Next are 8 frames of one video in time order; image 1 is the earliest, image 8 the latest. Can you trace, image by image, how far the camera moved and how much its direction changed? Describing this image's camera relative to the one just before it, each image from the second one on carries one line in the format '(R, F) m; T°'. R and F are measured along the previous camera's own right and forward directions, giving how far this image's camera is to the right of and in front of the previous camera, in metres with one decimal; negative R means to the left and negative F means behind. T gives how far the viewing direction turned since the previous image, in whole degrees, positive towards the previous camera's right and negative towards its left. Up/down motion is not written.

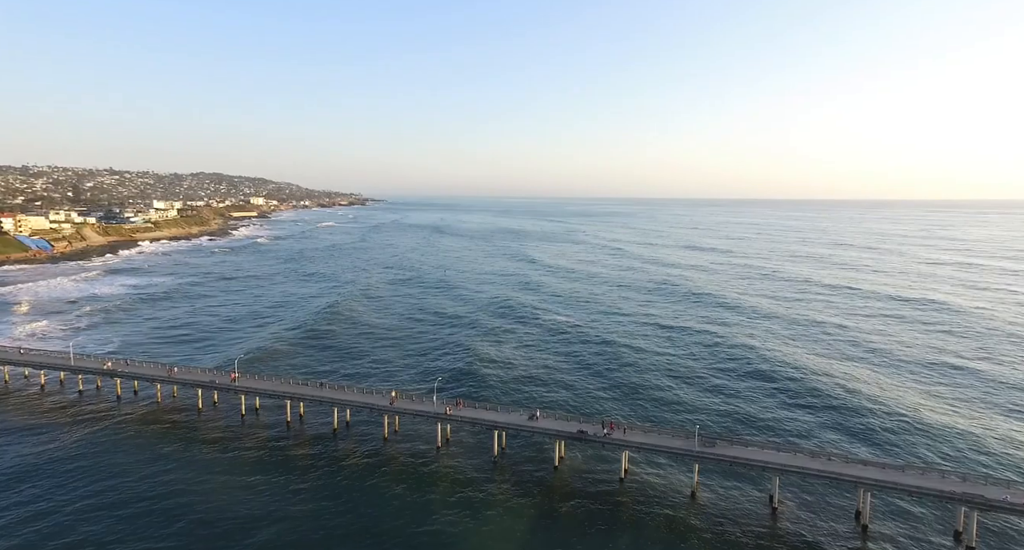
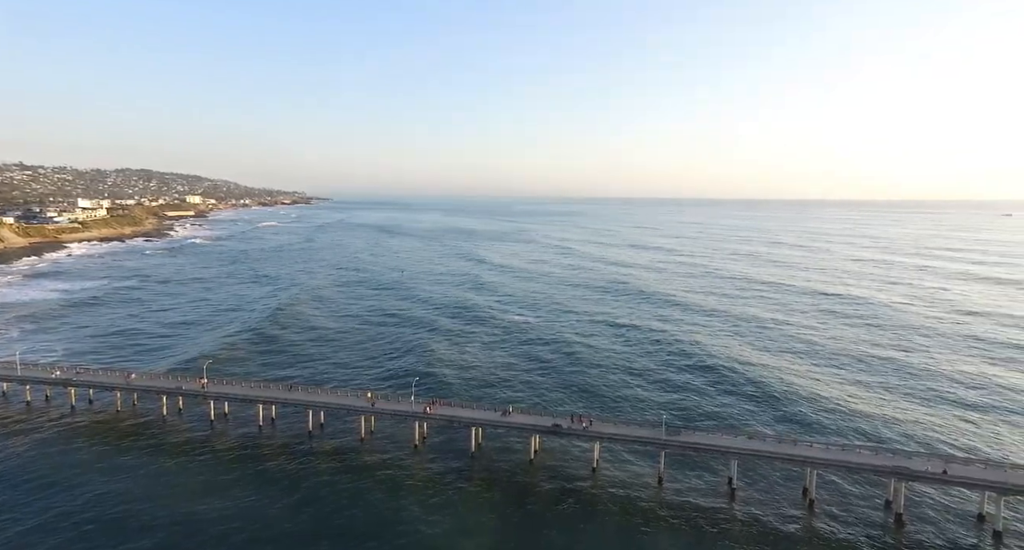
(-0.8, -0.8) m; +5°
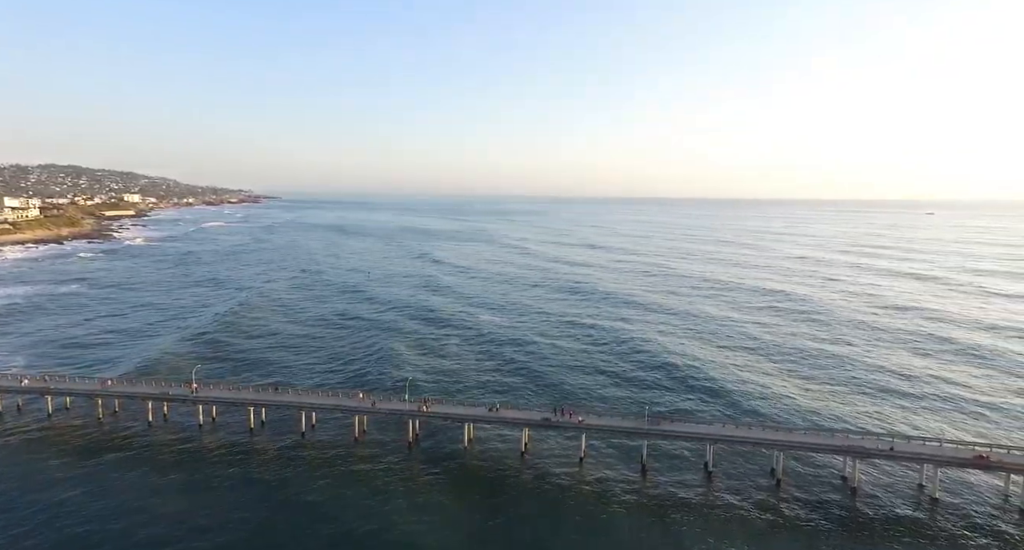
(-1.2, -1.1) m; +5°
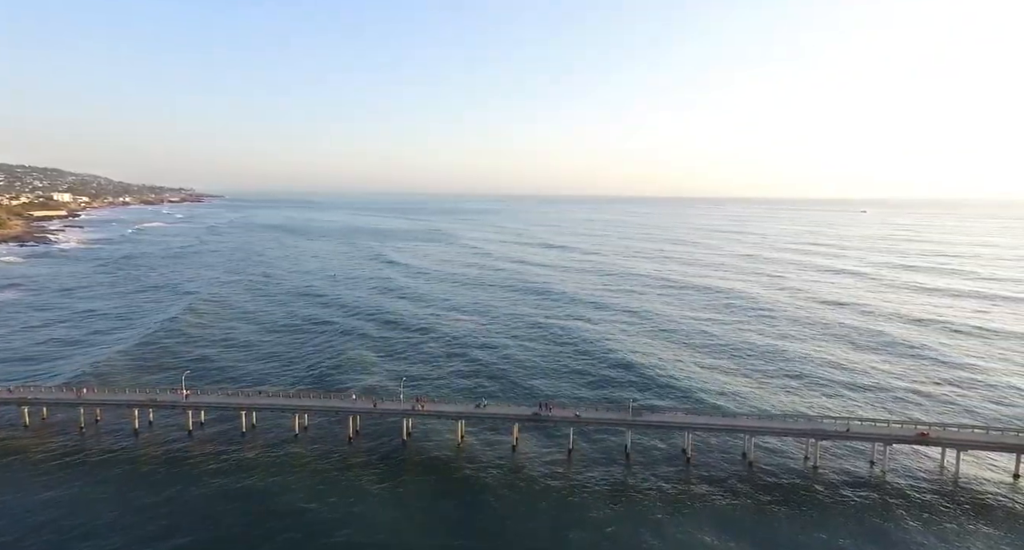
(-1.2, -0.9) m; +5°
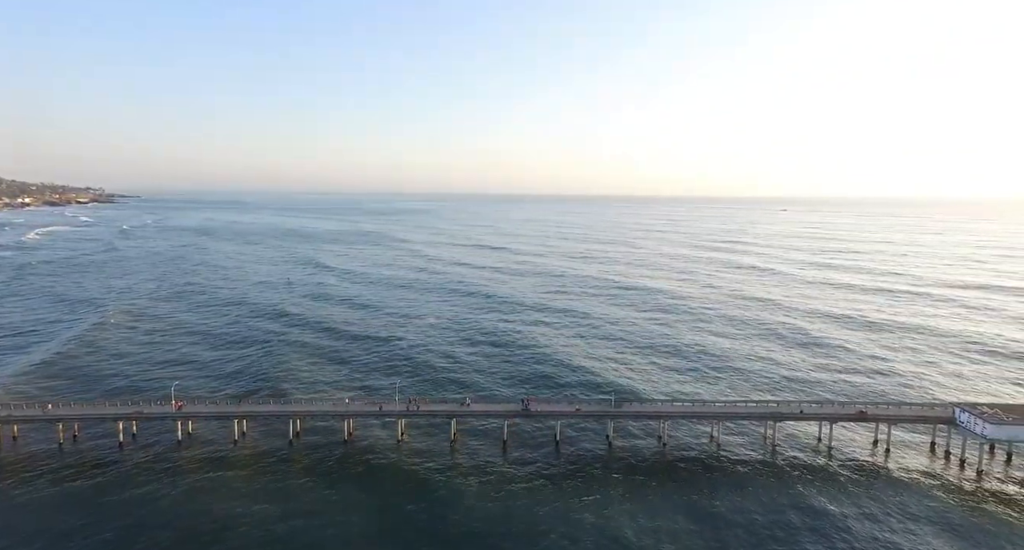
(-1.4, -0.2) m; +6°
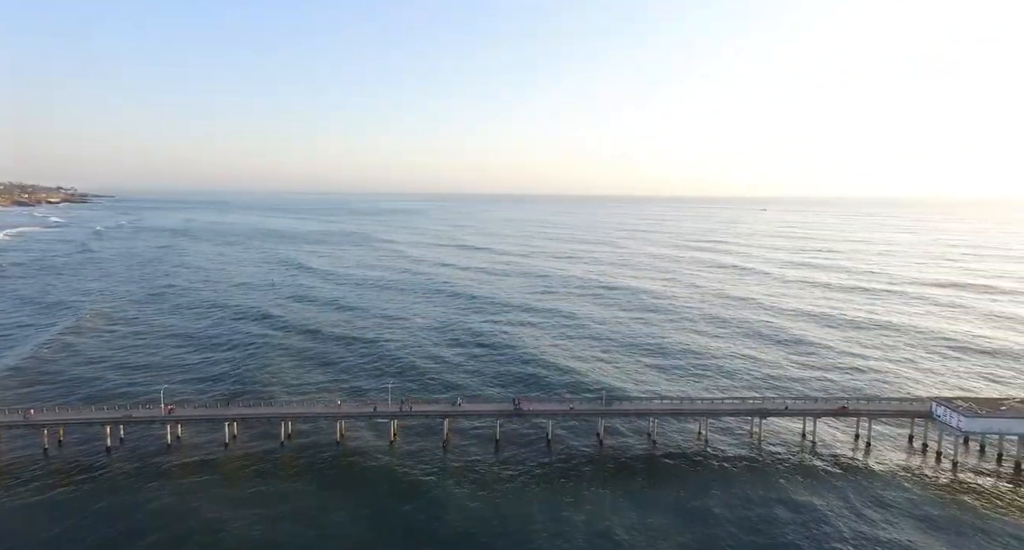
(+3.2, +1.8) m; -12°
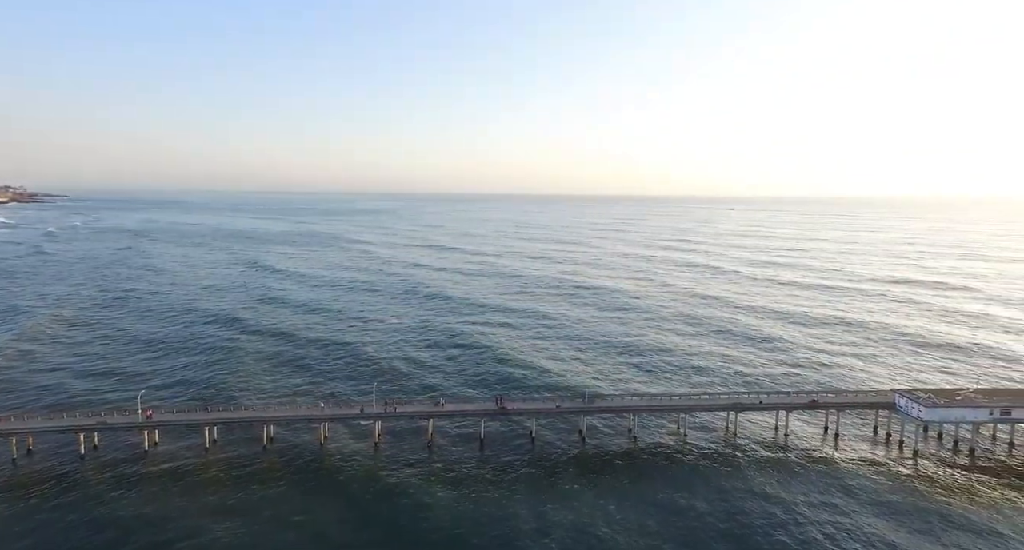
(-0.1, 0.0) m; +3°
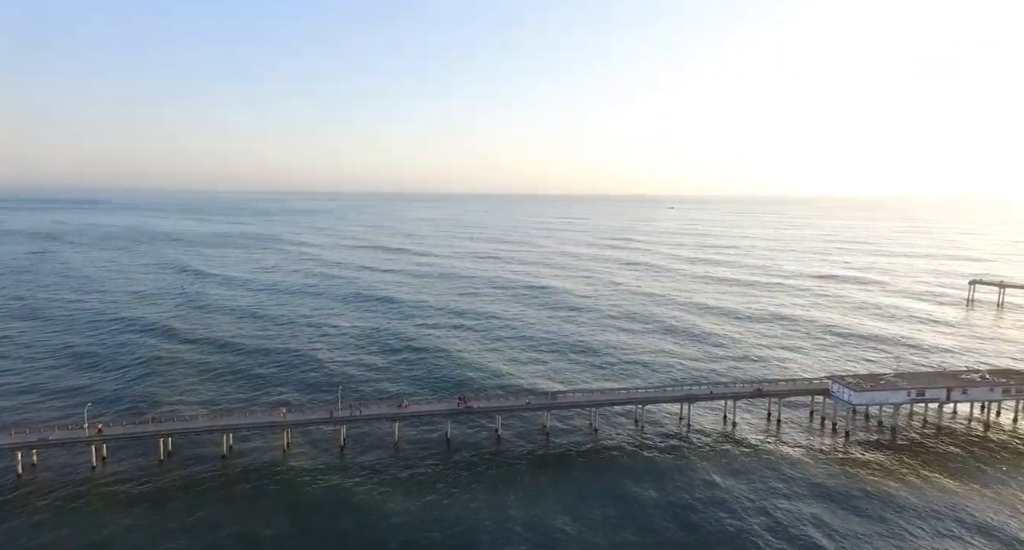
(-0.3, 0.0) m; +7°
